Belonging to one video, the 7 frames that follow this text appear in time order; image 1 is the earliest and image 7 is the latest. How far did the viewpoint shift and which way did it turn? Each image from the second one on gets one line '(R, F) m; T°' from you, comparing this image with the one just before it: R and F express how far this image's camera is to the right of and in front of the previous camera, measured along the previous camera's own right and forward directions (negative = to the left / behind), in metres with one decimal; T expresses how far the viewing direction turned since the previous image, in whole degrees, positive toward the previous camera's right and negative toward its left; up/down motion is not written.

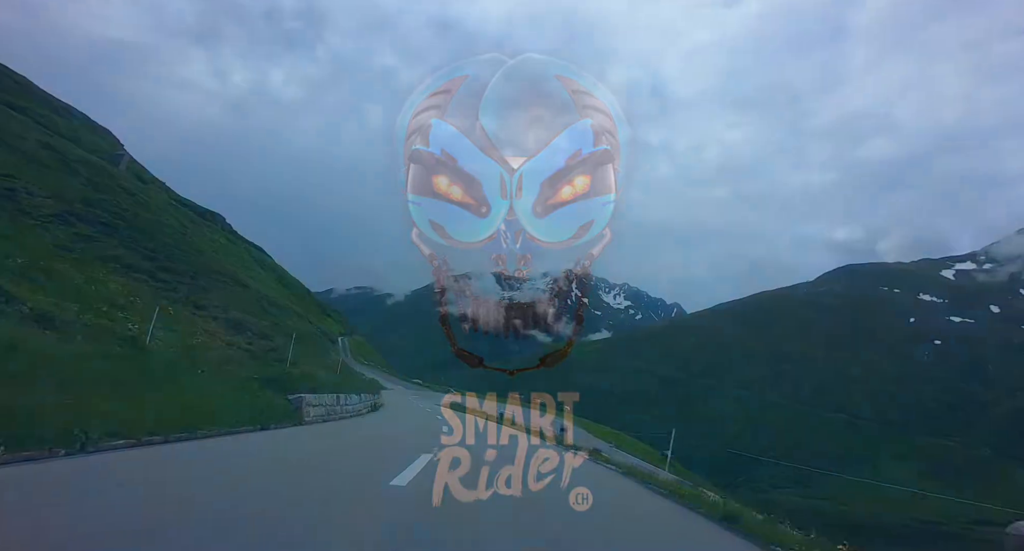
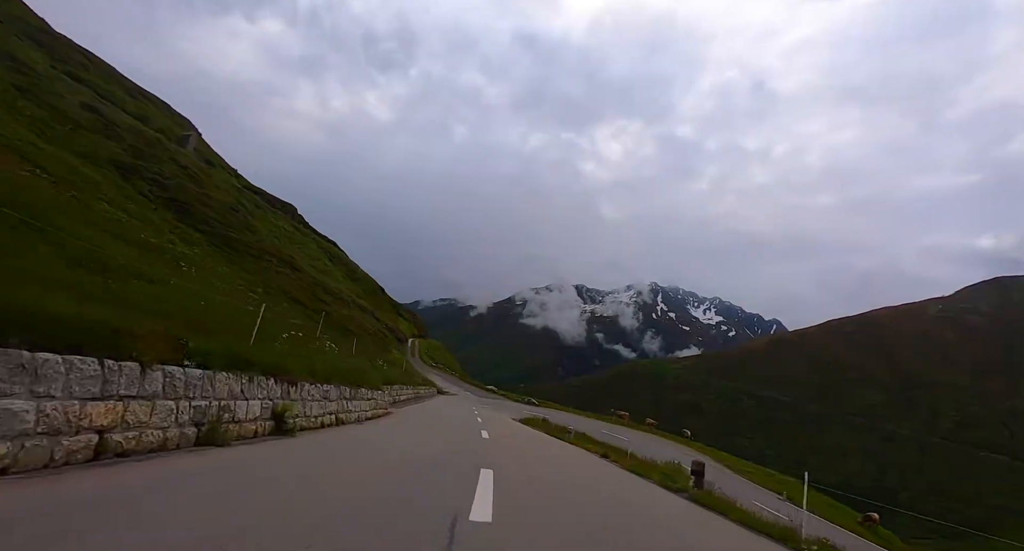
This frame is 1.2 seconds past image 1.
(-0.8, +6.2) m; -10°
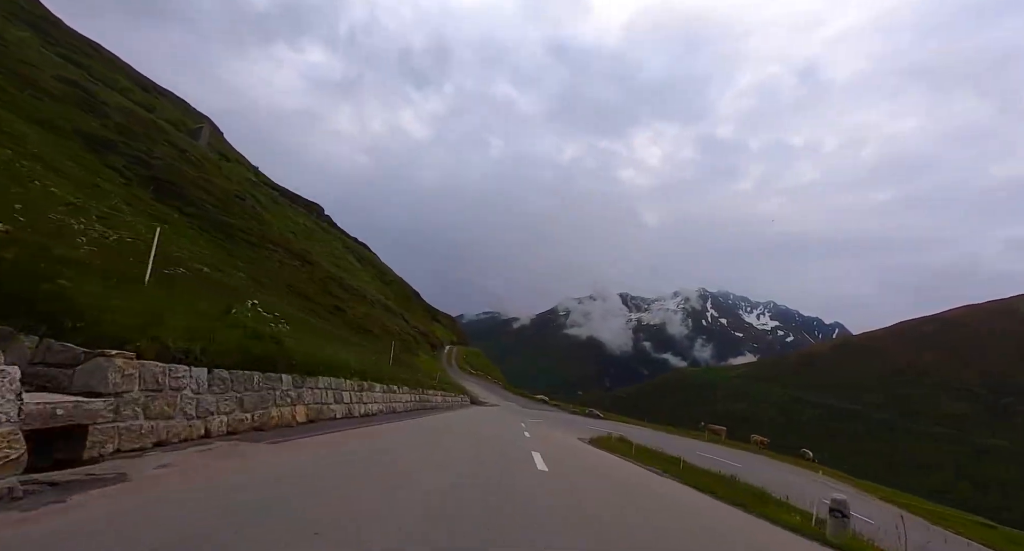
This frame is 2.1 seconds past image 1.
(-0.4, +5.2) m; -5°
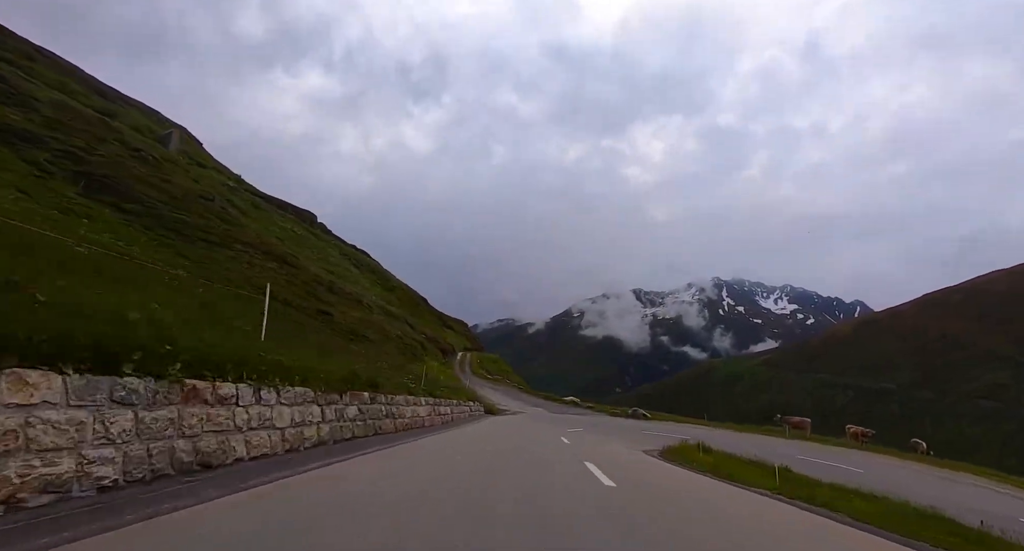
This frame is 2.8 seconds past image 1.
(-0.2, +3.6) m; -1°
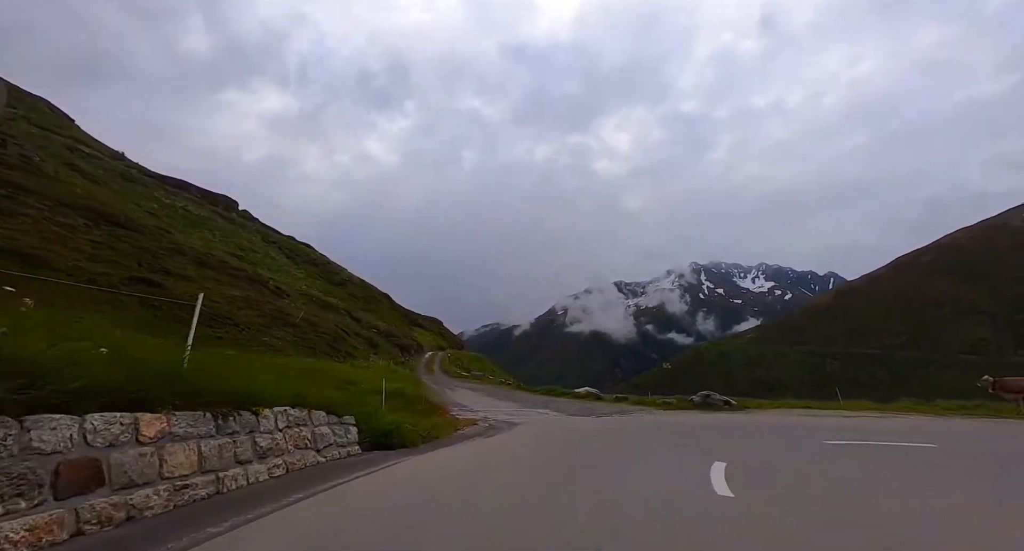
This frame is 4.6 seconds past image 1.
(+0.2, +7.6) m; +2°
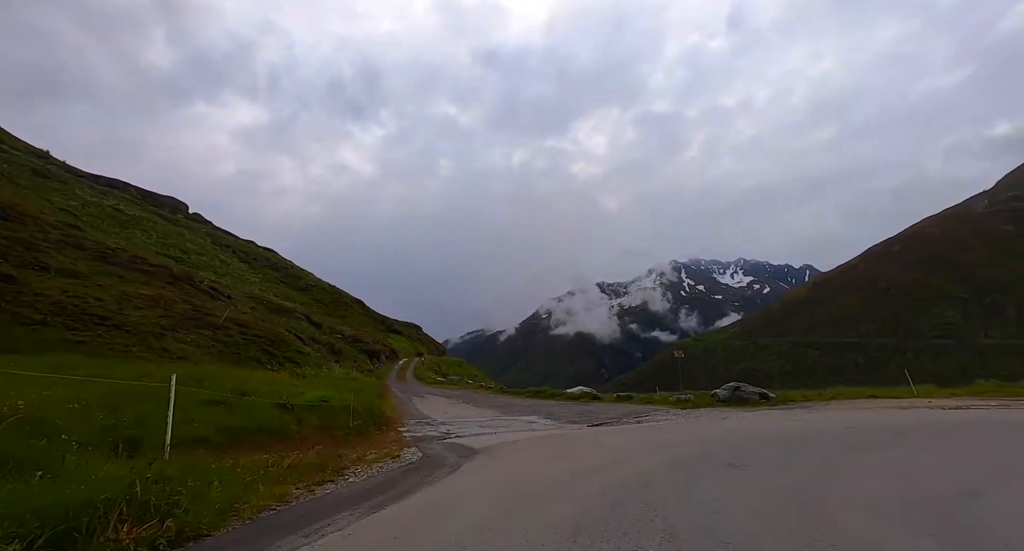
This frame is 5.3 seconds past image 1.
(+0.2, +2.3) m; +2°
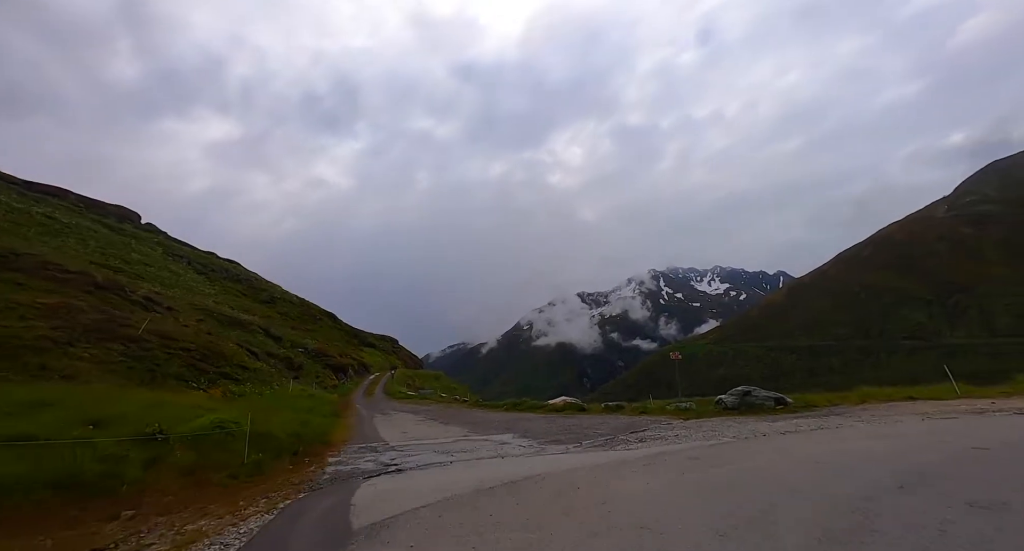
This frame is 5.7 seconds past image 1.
(+0.2, +1.4) m; +2°
